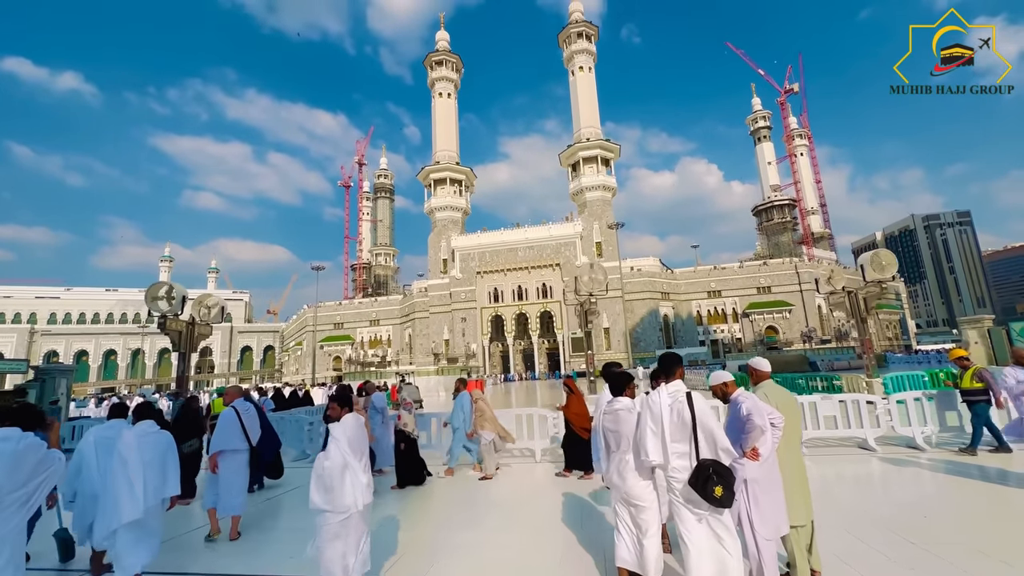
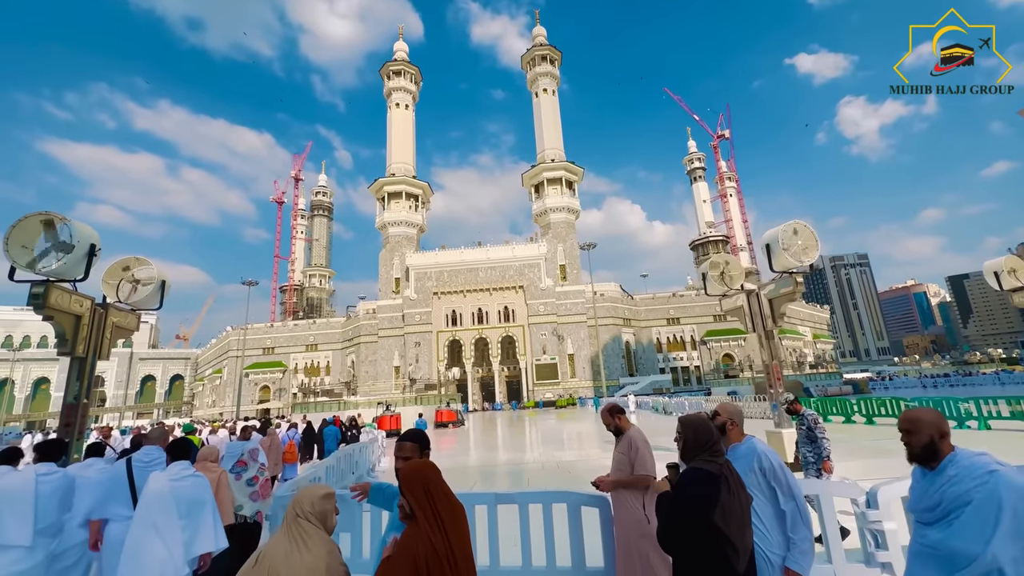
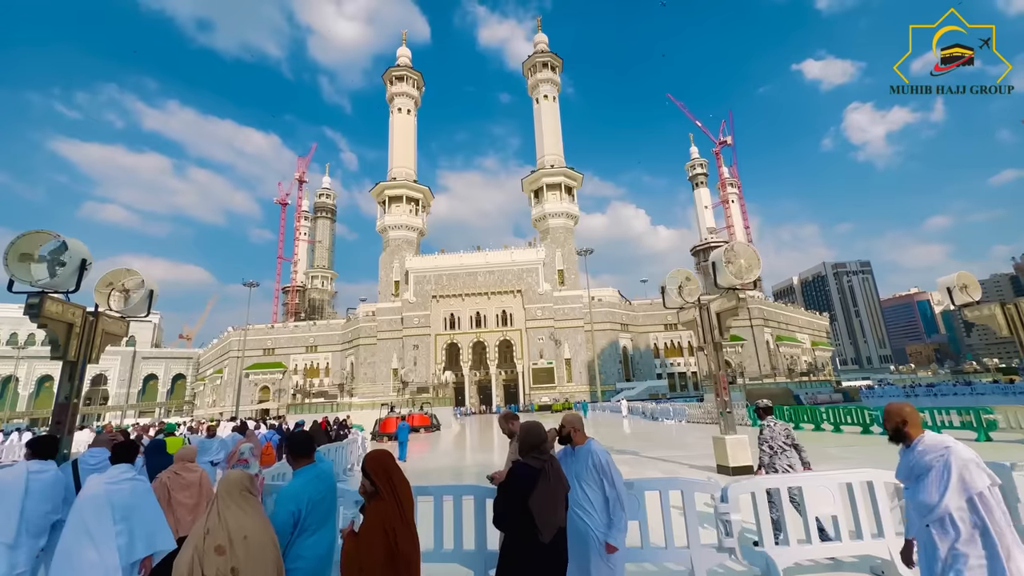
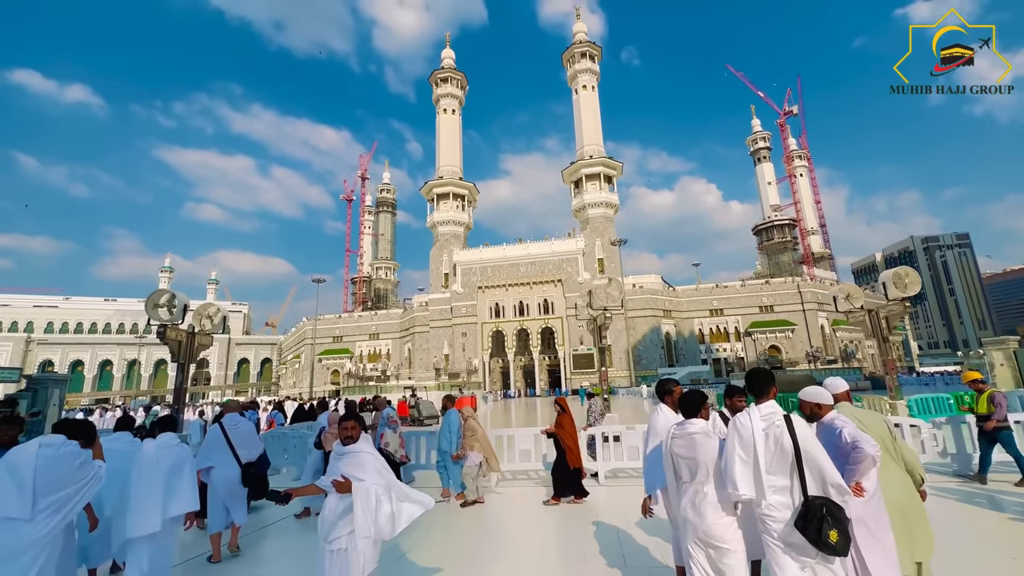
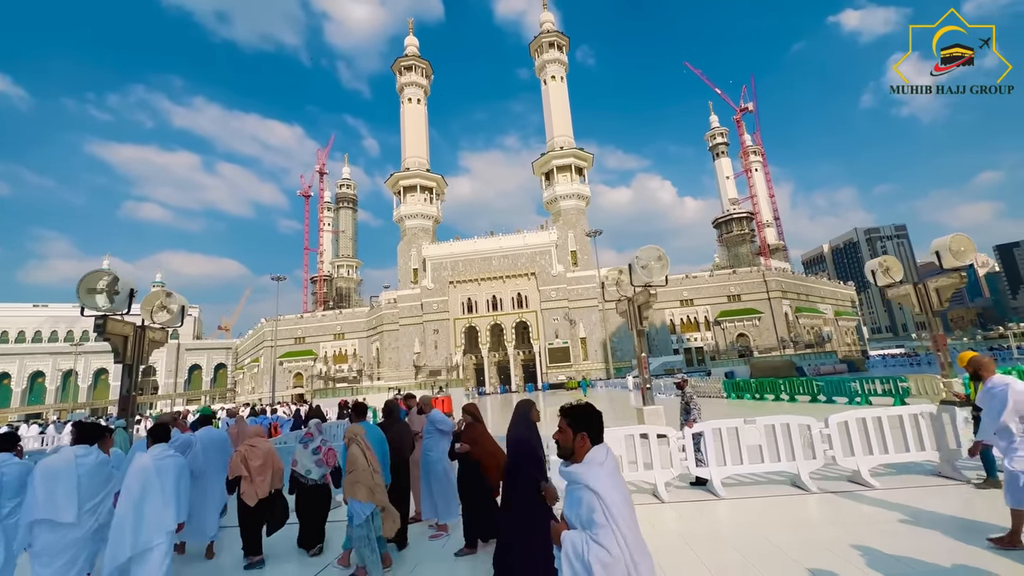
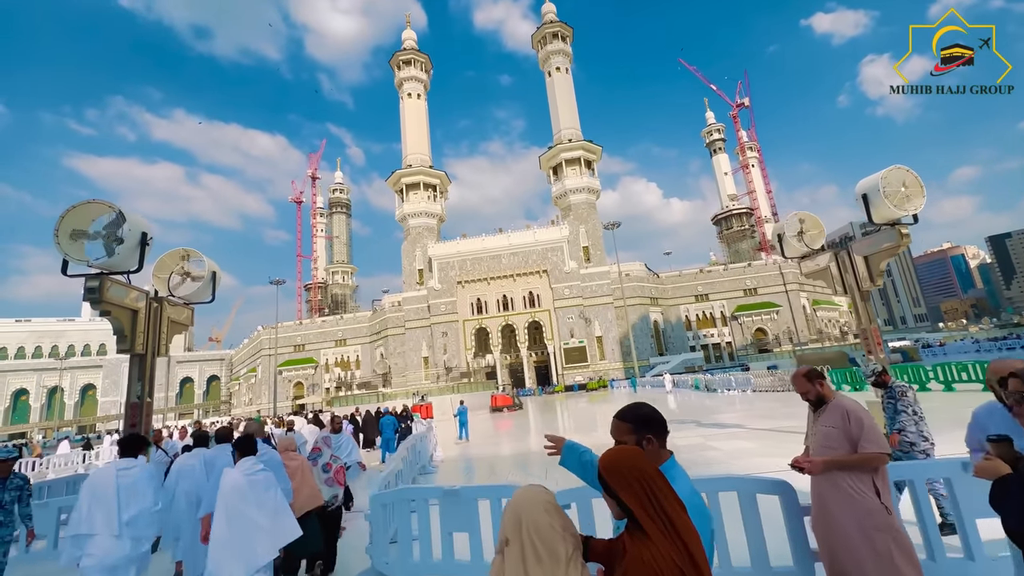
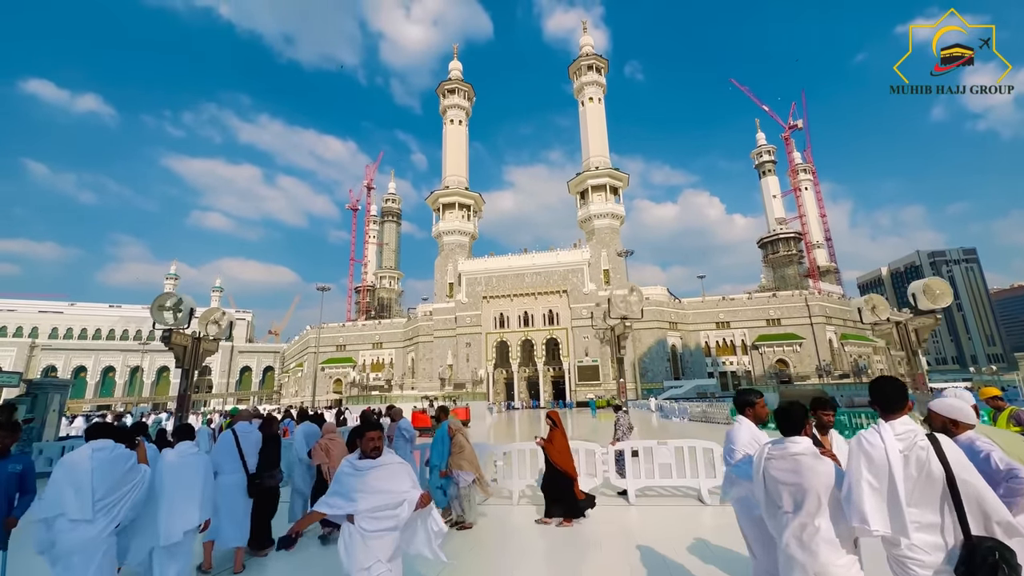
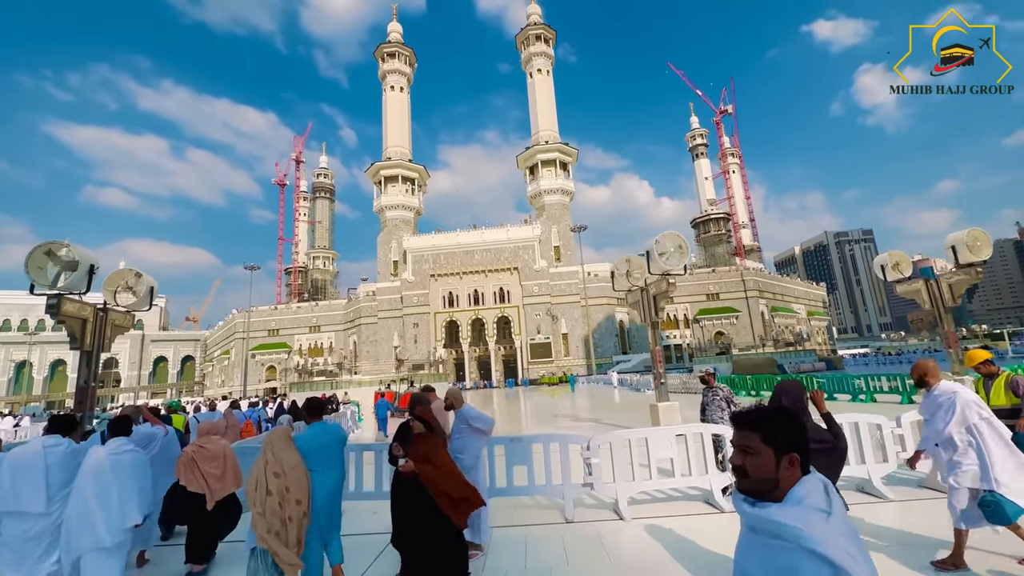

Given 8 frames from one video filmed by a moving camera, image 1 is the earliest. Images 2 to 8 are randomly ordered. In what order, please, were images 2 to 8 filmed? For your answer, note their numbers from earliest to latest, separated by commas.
4, 7, 5, 8, 3, 2, 6
